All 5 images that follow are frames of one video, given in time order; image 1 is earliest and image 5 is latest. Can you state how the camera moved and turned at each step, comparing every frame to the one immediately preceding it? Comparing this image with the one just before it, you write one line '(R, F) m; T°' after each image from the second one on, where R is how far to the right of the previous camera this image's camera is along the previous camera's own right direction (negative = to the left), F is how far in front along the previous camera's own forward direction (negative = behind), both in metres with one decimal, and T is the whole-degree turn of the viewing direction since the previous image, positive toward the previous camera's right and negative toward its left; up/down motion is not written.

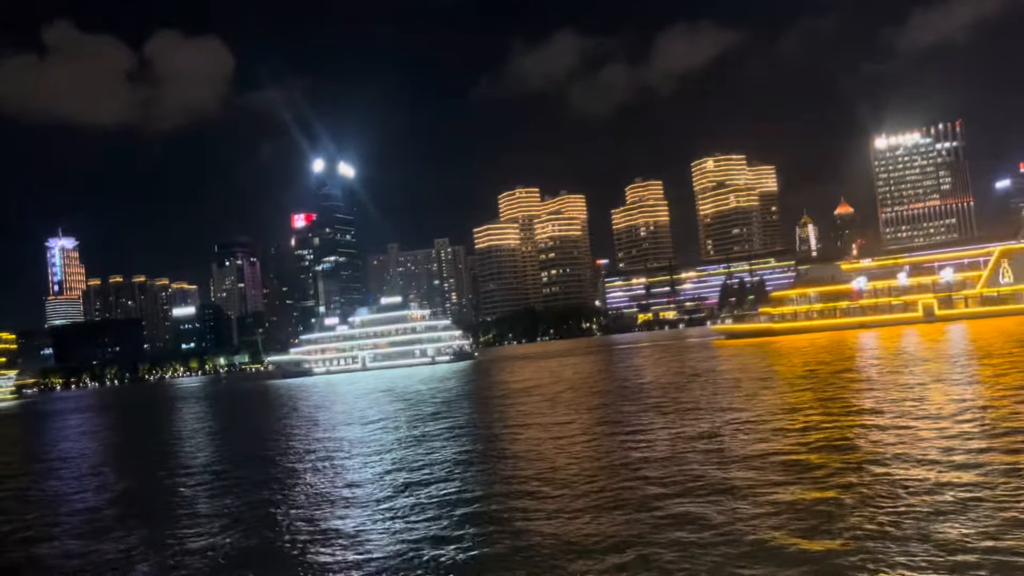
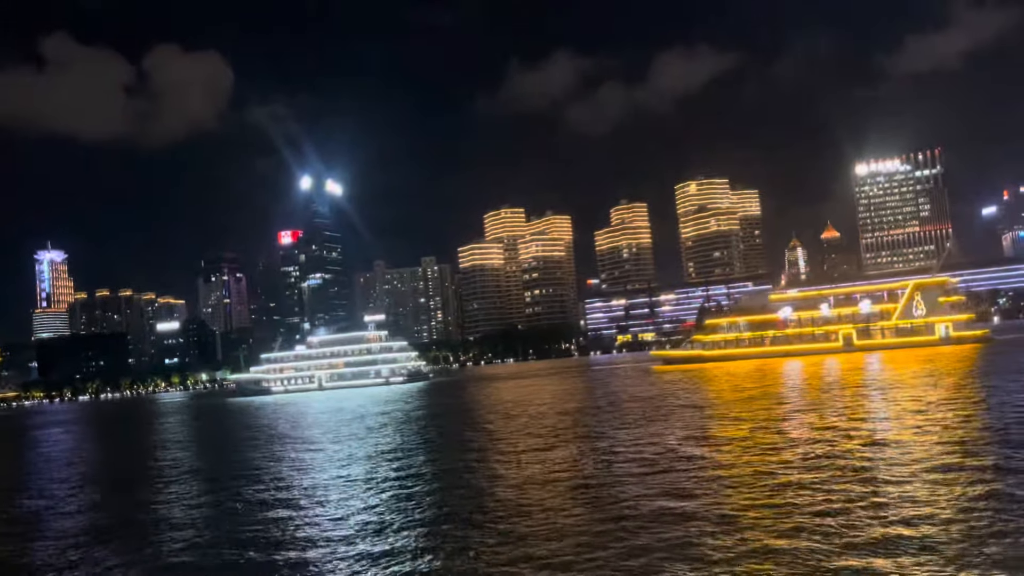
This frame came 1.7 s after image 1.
(+0.7, -0.3) m; 0°
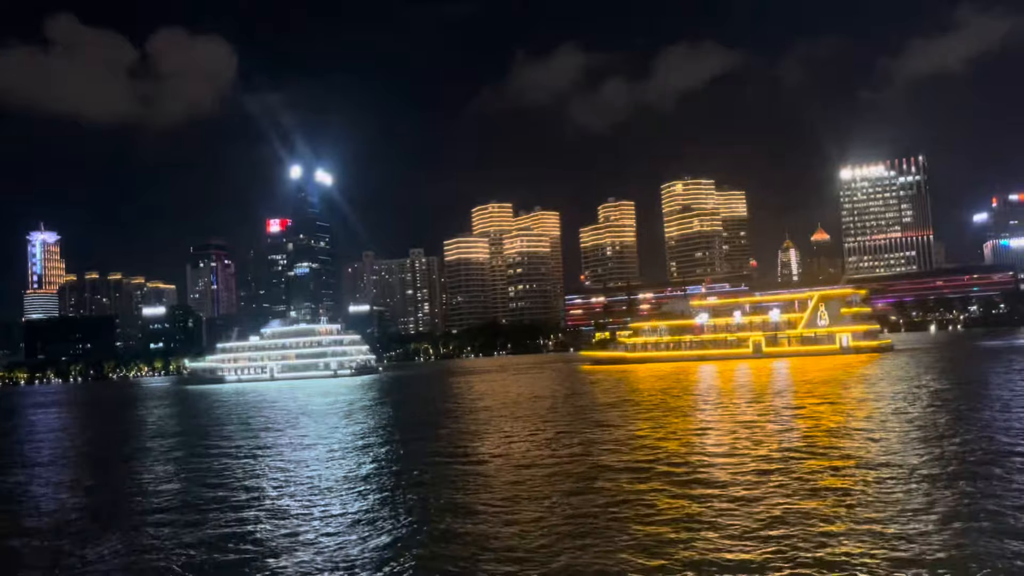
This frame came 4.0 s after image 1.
(+0.9, -0.3) m; 0°
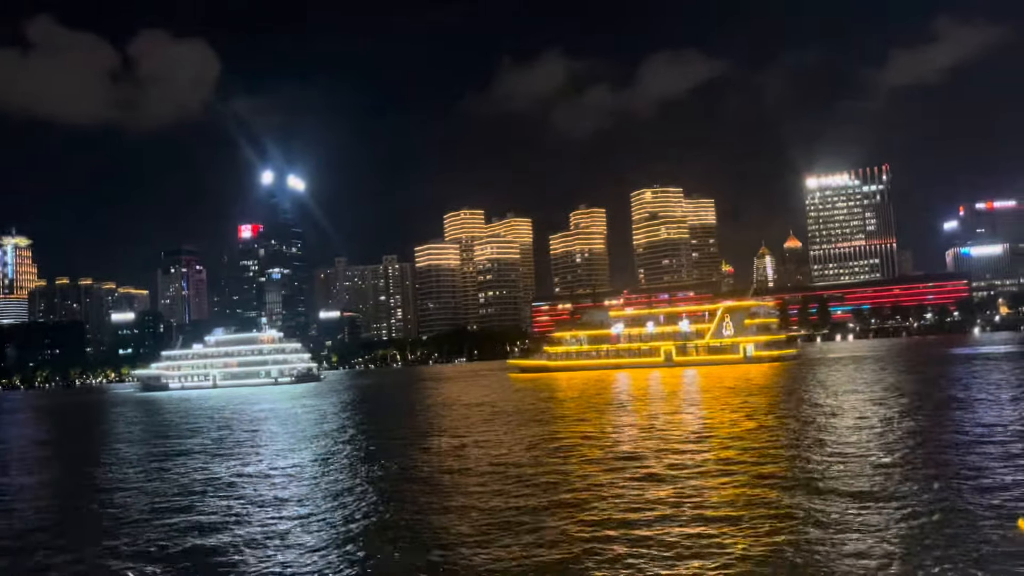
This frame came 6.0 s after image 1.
(+0.8, -0.3) m; +1°
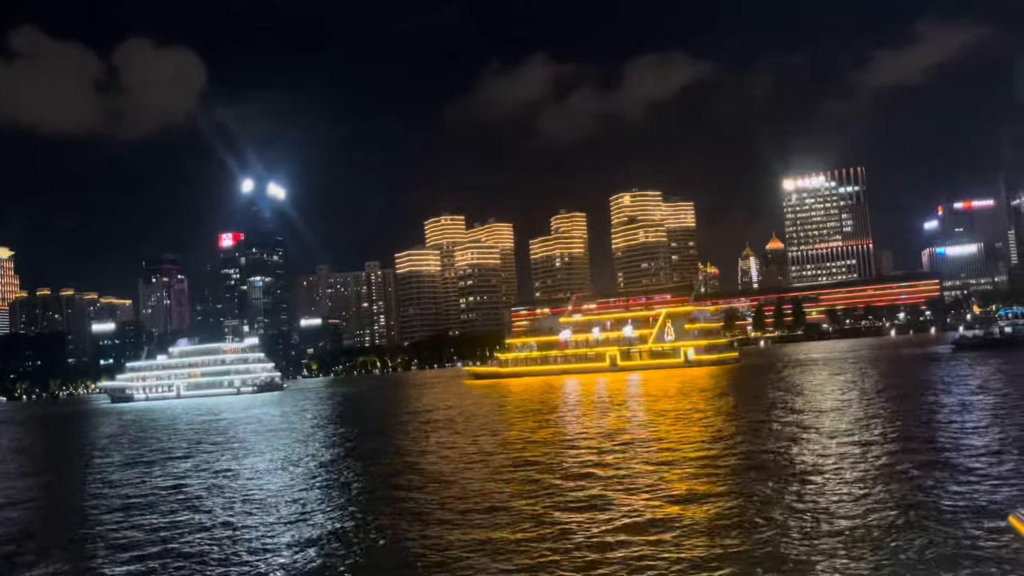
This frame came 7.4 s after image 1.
(+0.5, -0.2) m; +1°
